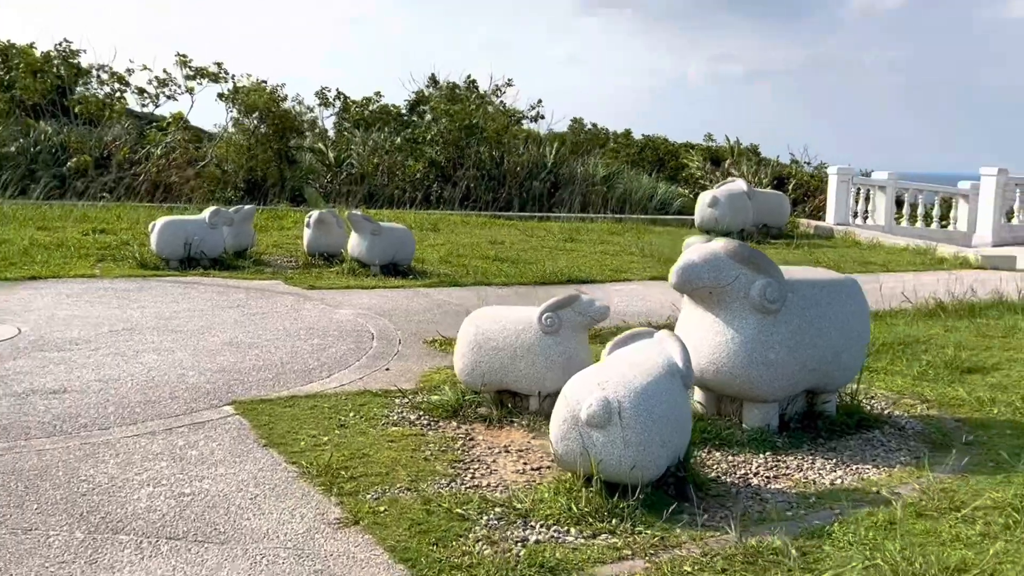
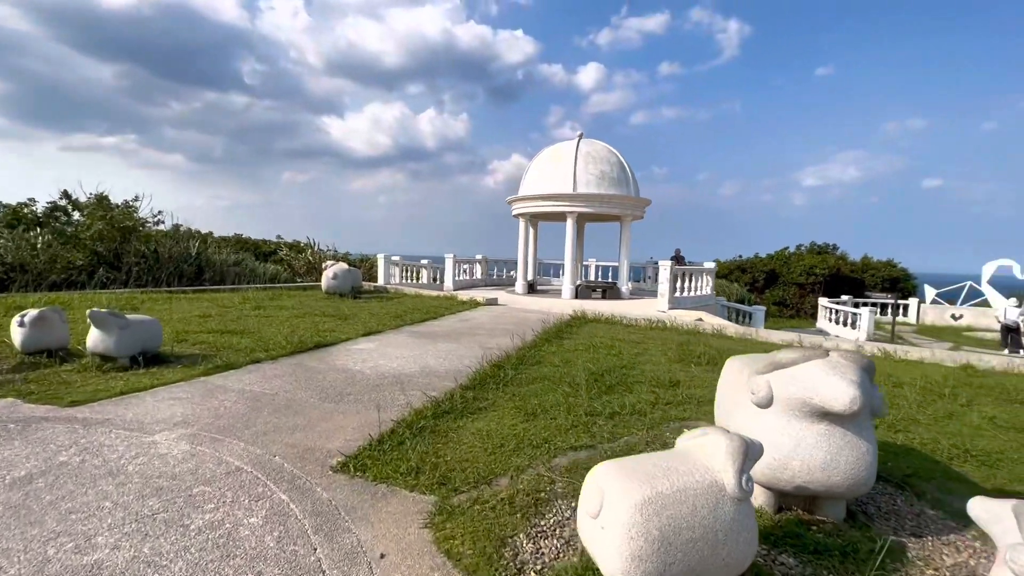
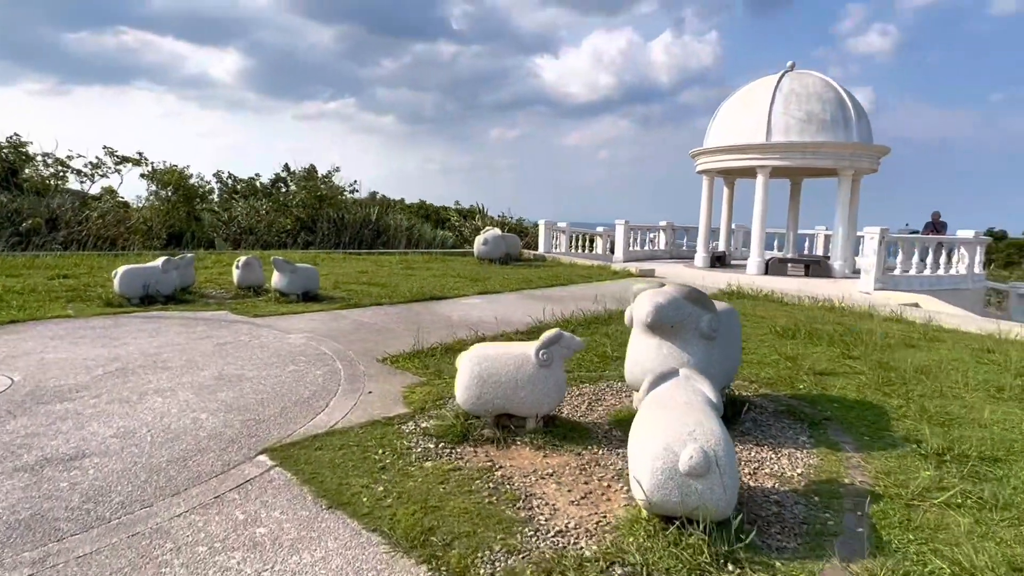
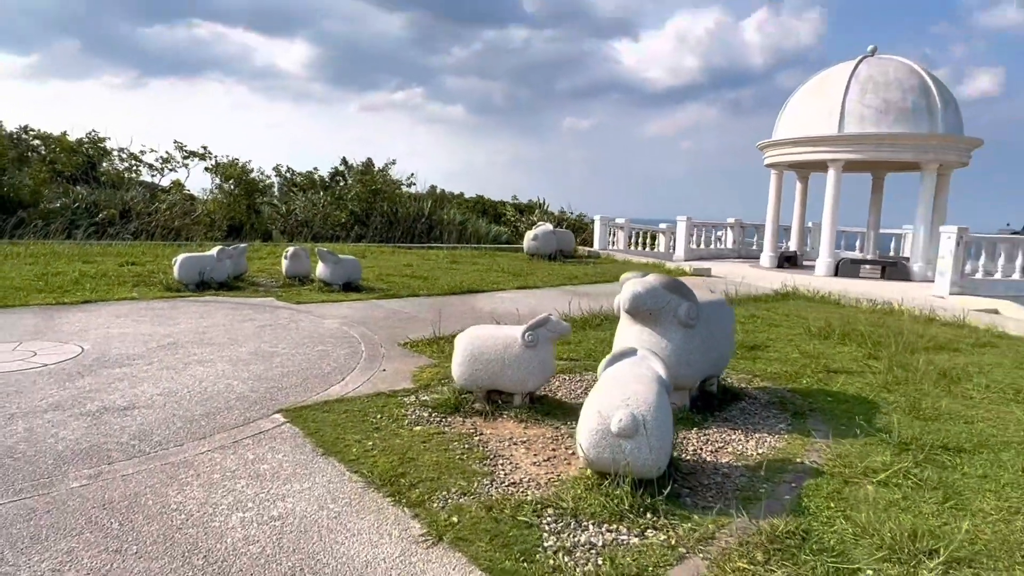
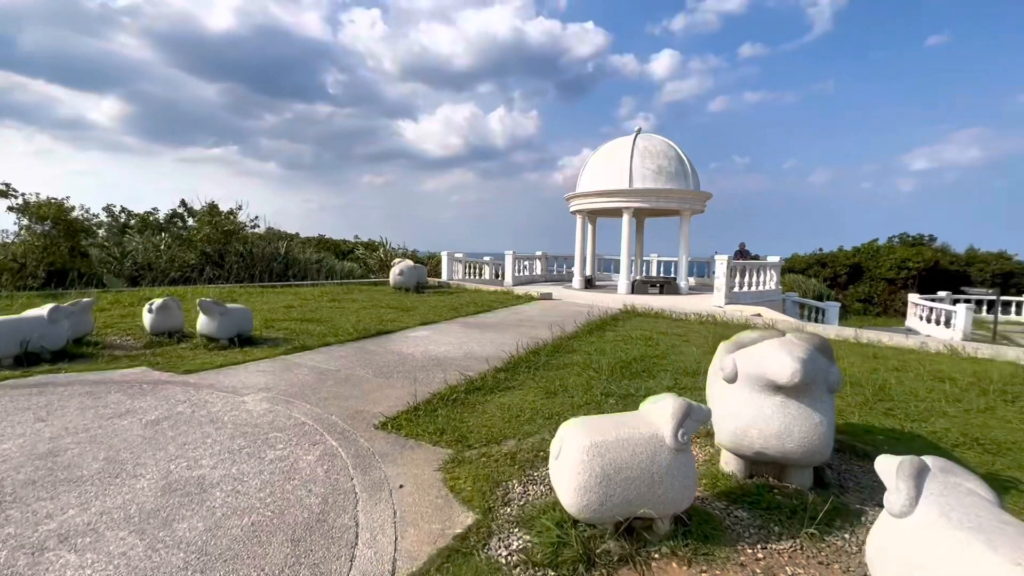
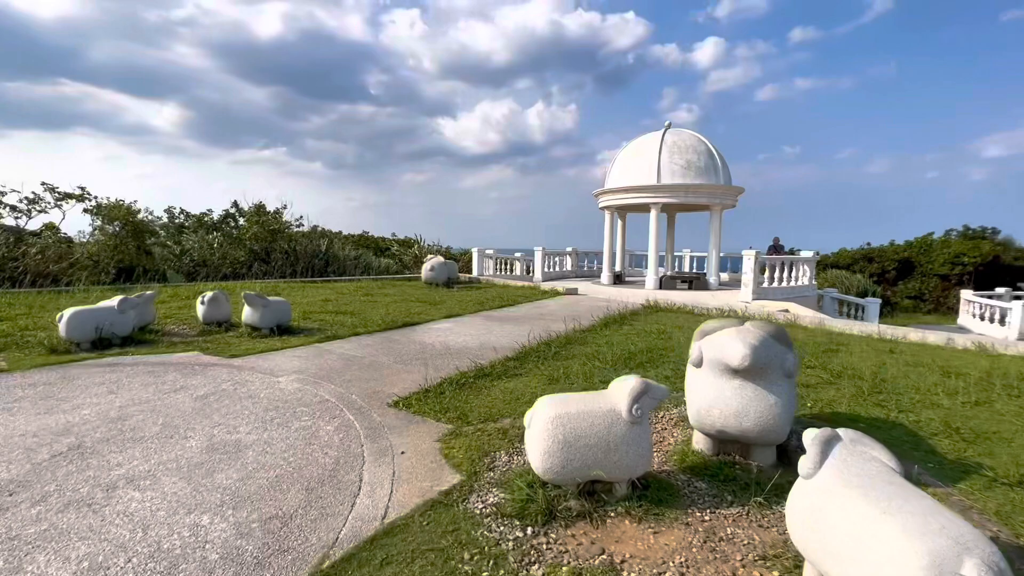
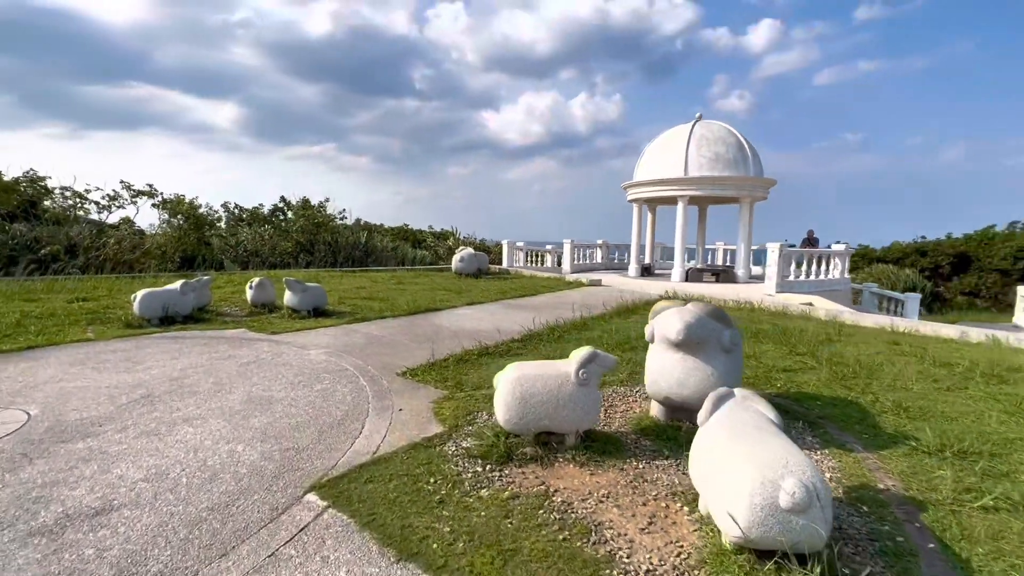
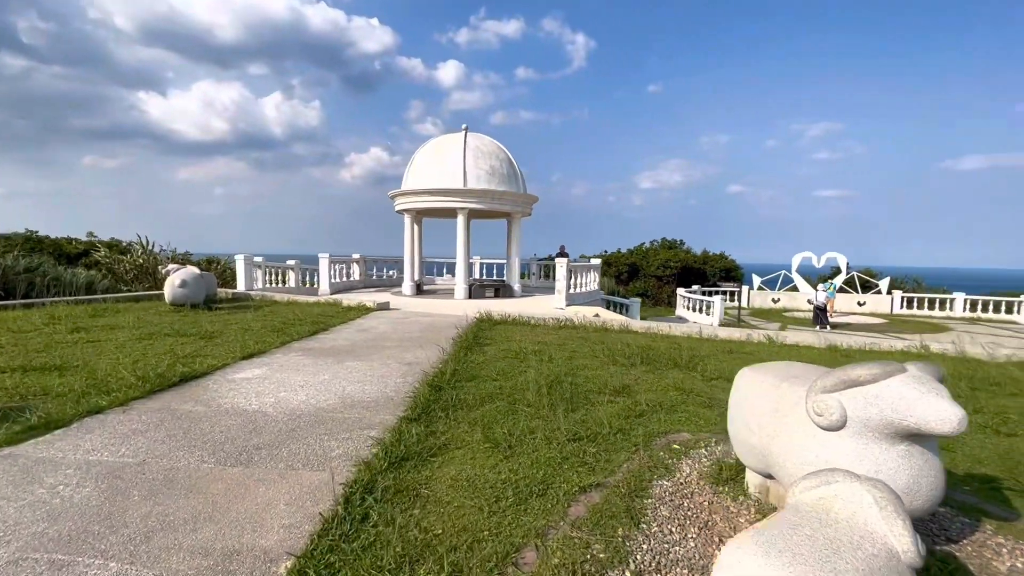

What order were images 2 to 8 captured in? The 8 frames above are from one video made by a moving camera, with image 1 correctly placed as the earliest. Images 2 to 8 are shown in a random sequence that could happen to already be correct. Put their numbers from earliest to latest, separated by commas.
4, 3, 7, 6, 5, 2, 8
